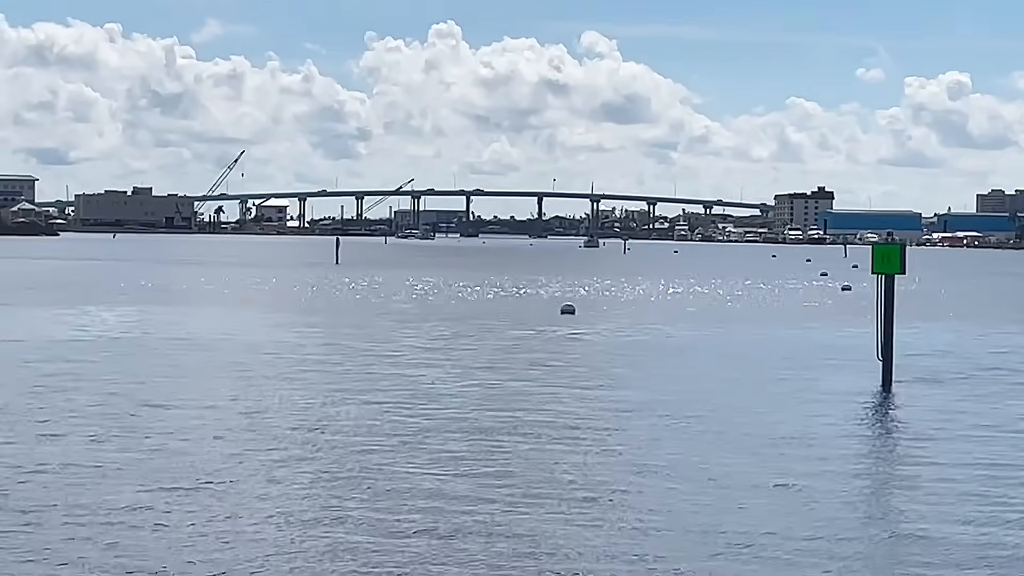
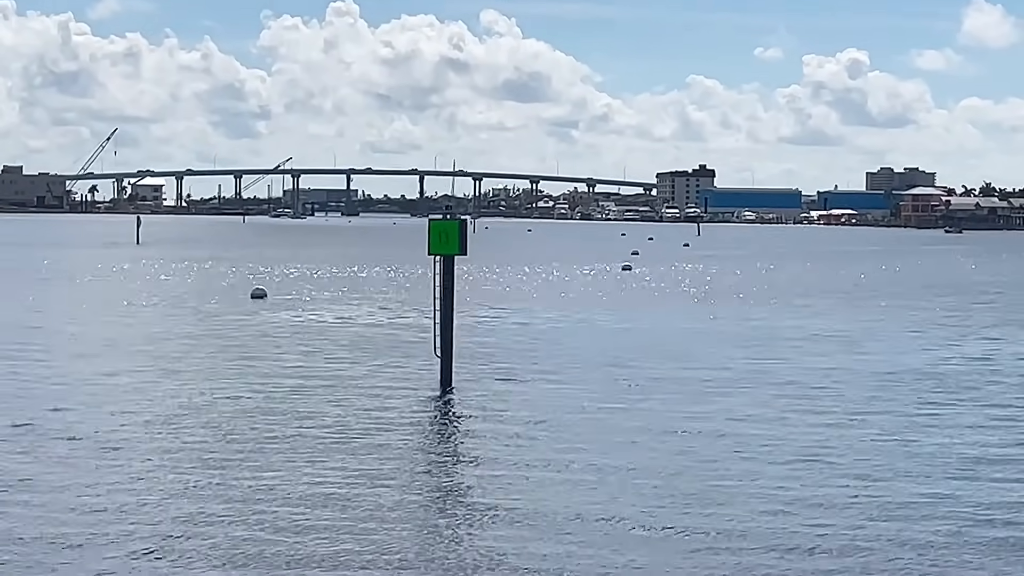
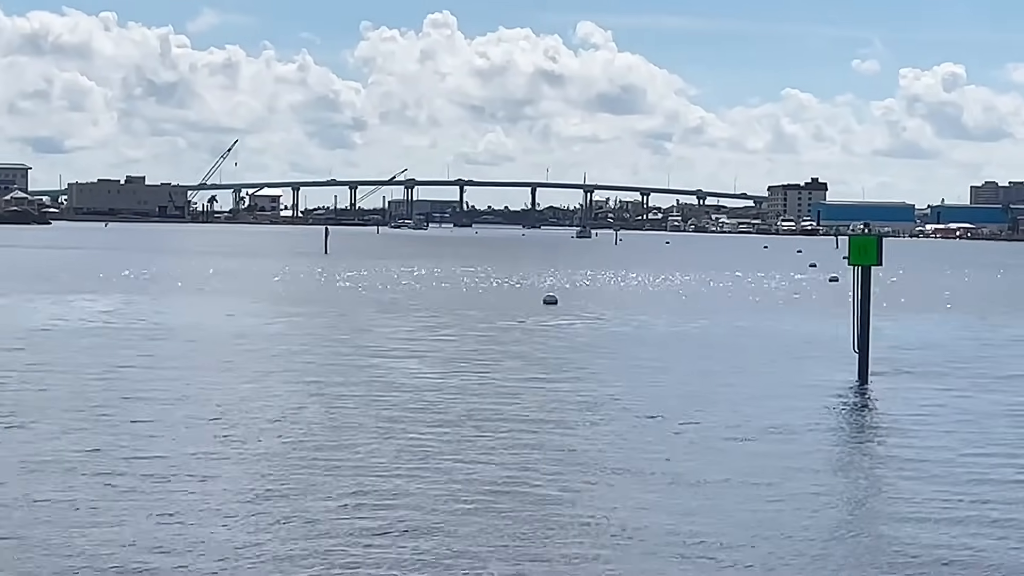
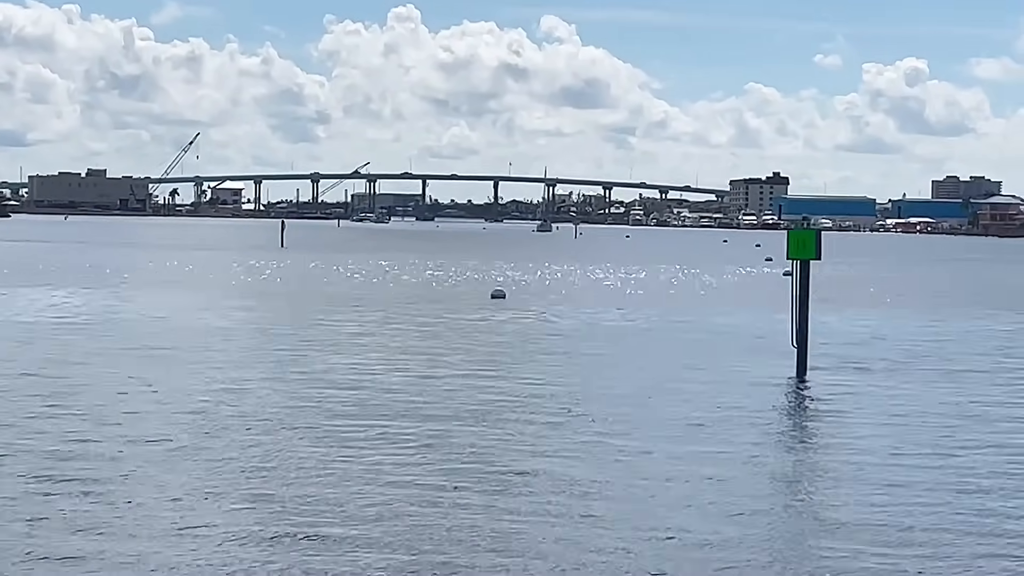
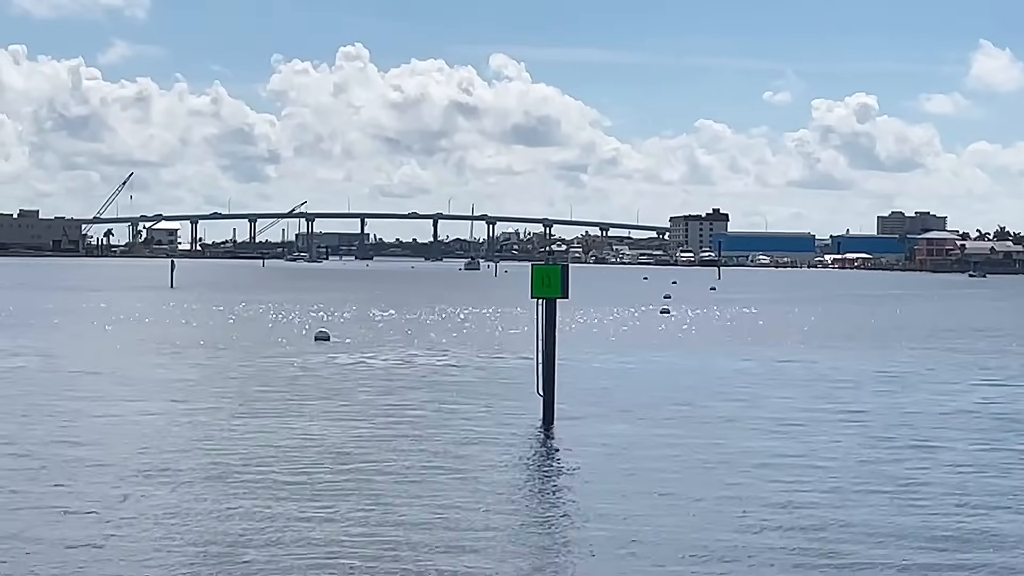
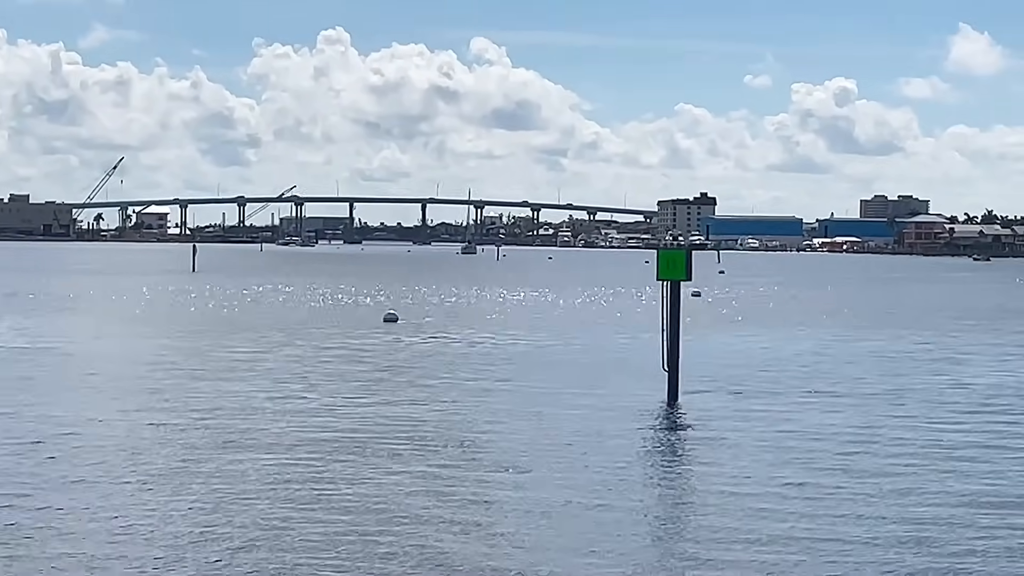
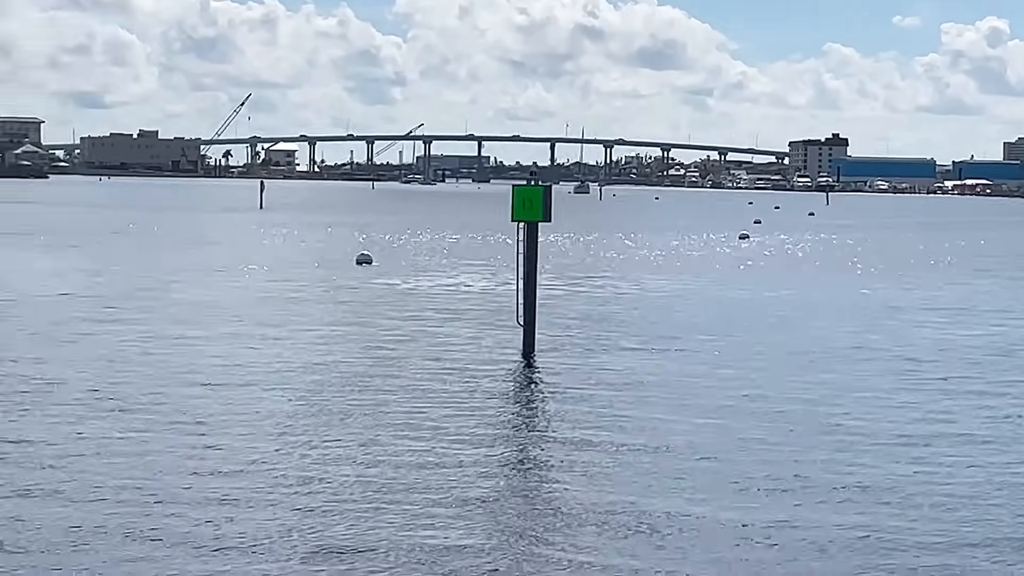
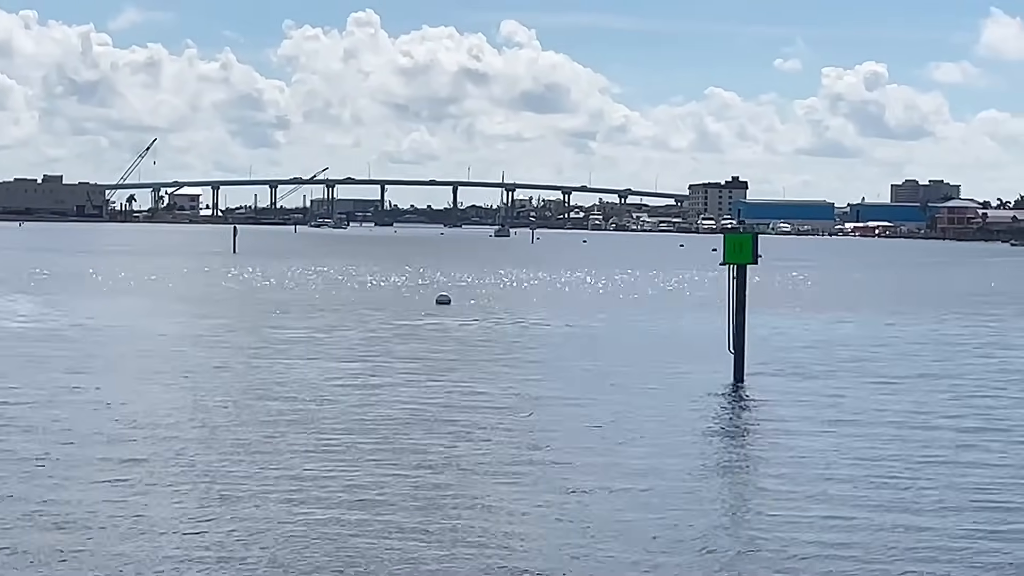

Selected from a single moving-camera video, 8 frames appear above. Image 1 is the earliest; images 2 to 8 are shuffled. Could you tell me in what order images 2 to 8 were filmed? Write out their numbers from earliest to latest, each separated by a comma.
3, 4, 8, 6, 5, 2, 7
